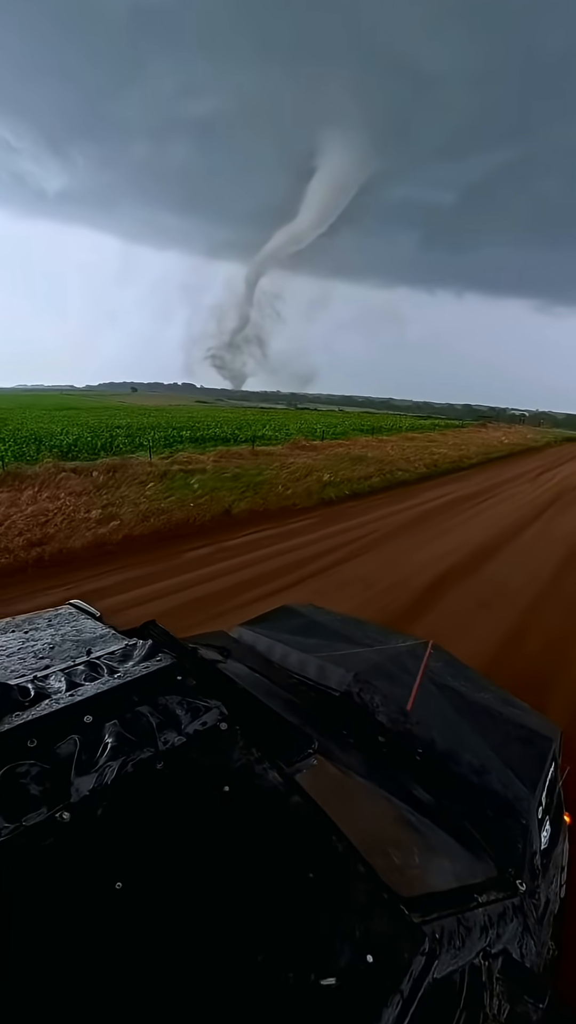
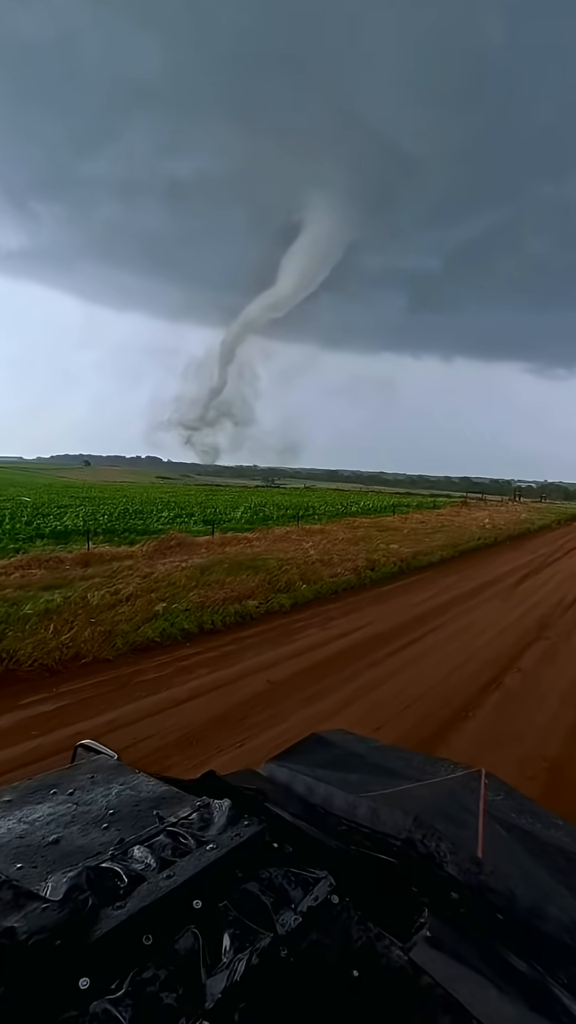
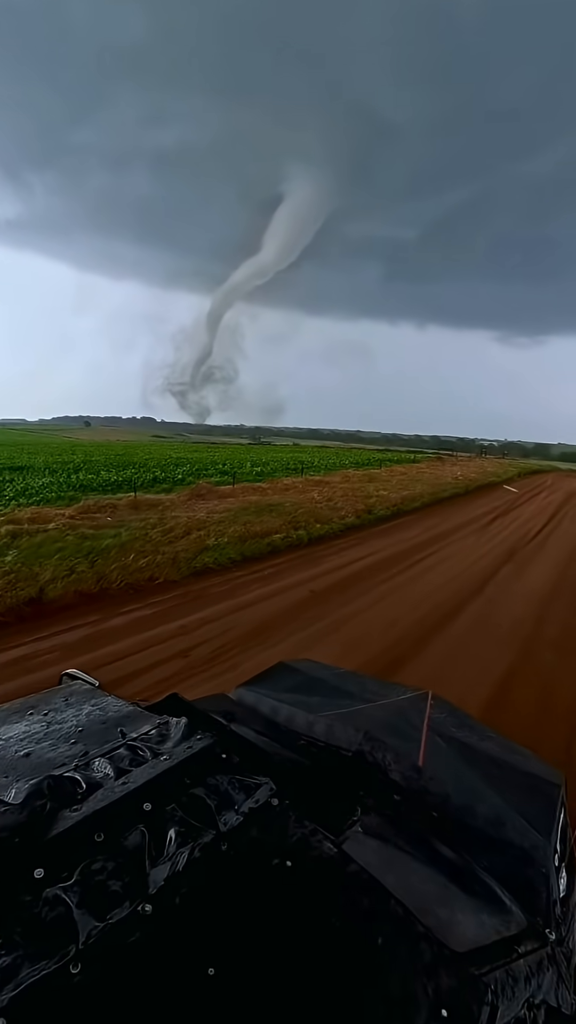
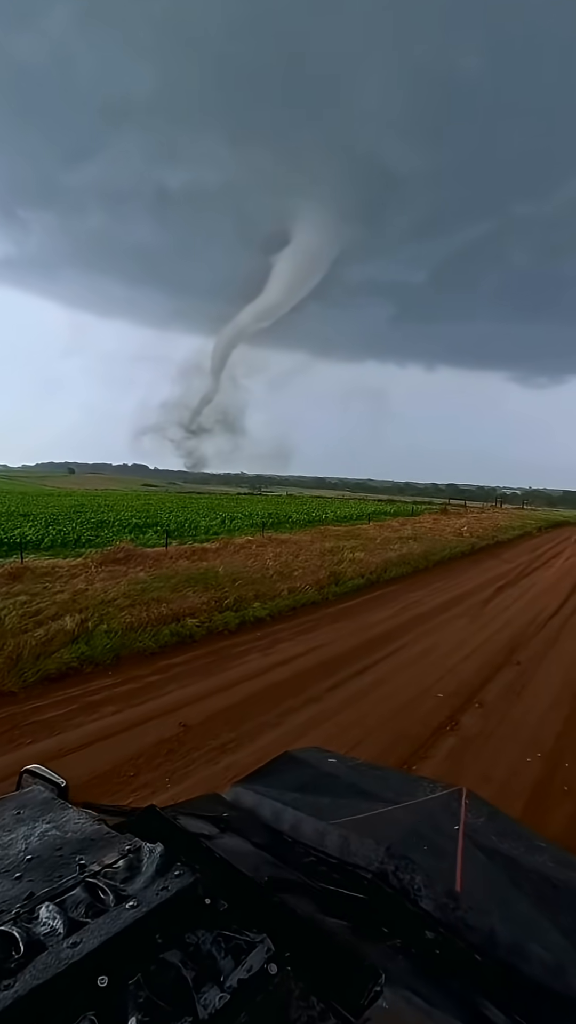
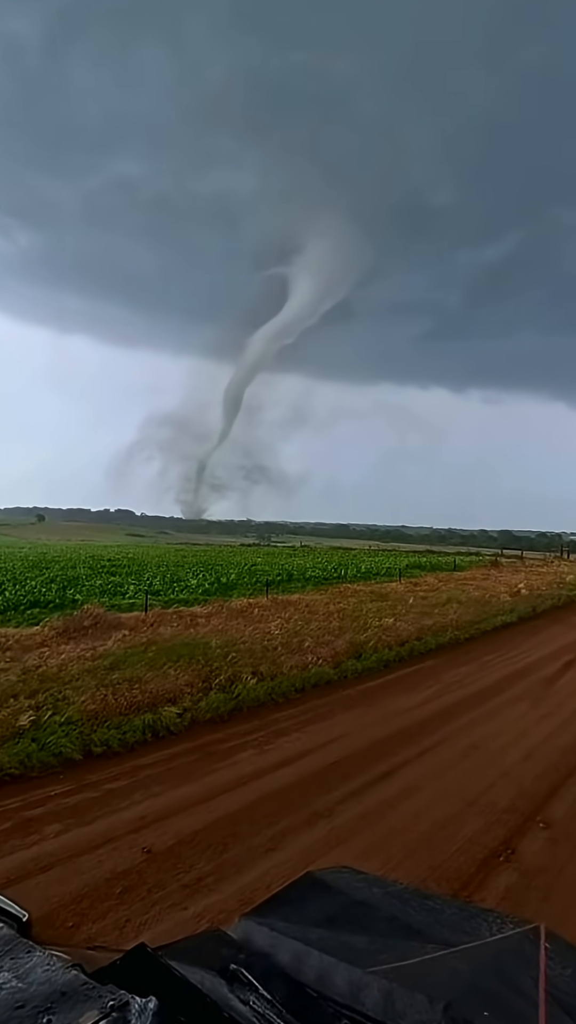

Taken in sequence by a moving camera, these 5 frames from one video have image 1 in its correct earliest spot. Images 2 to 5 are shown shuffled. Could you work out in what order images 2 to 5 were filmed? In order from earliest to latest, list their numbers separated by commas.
3, 2, 4, 5
